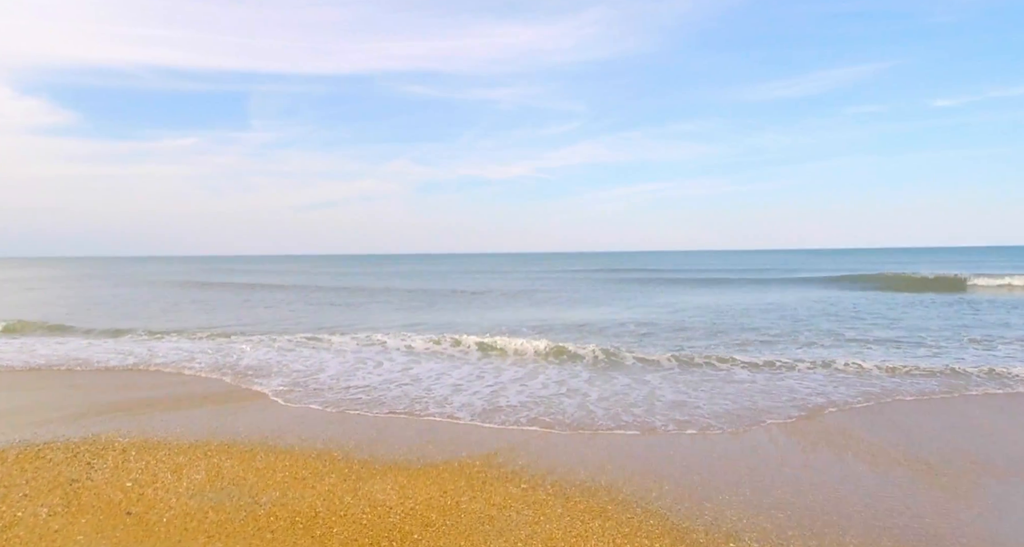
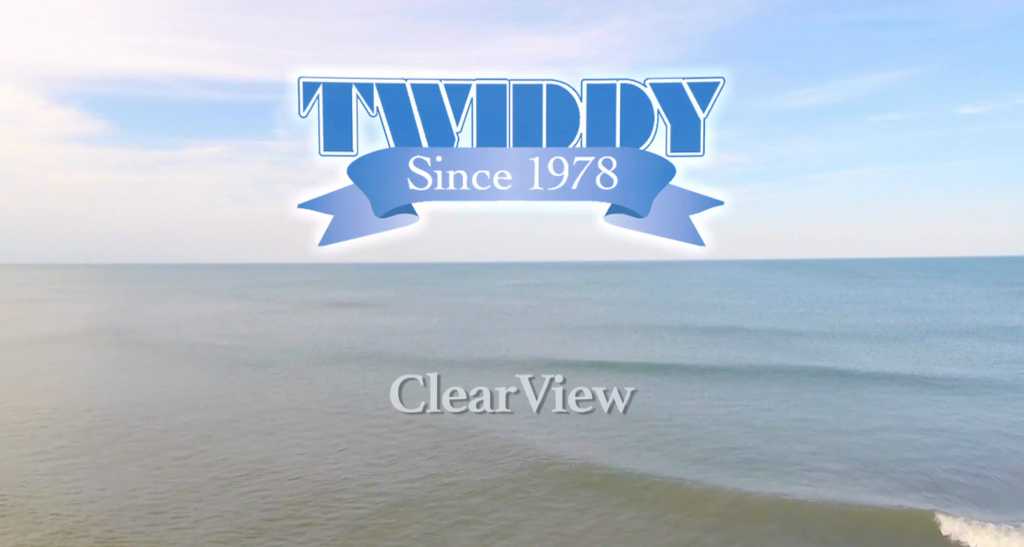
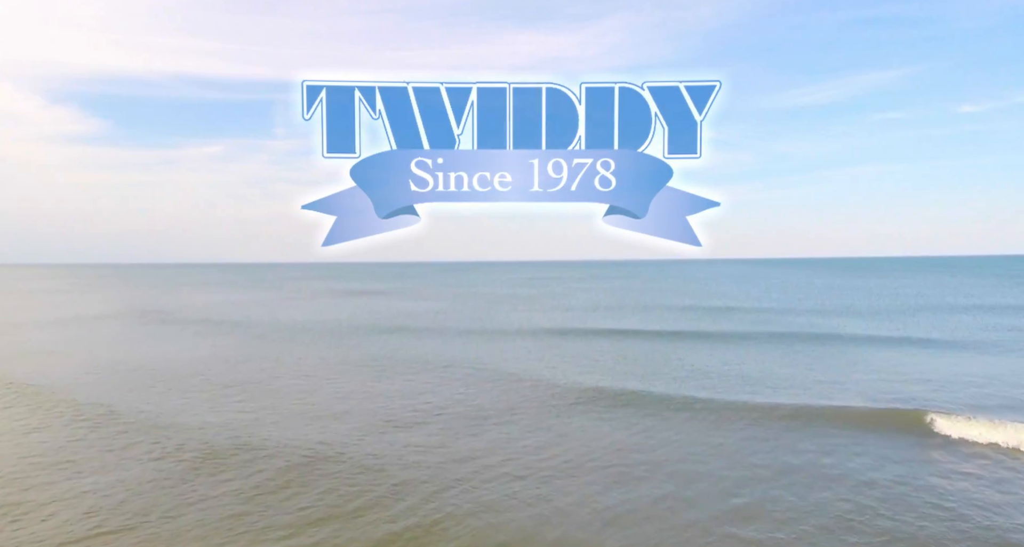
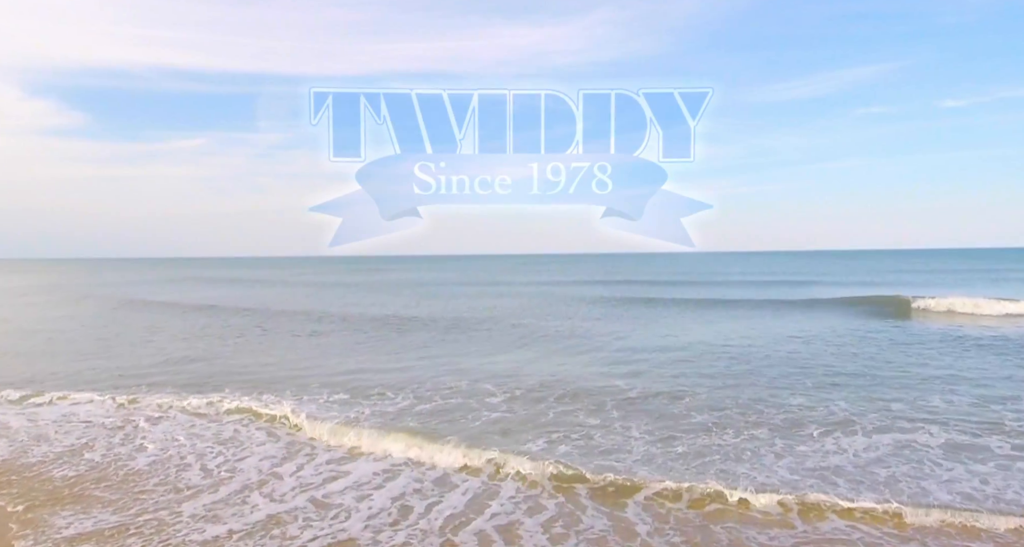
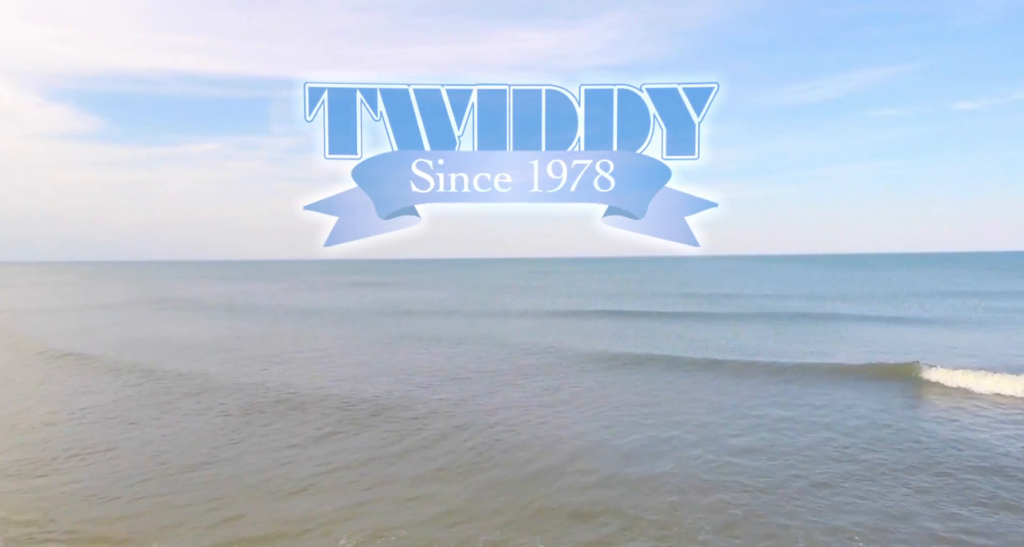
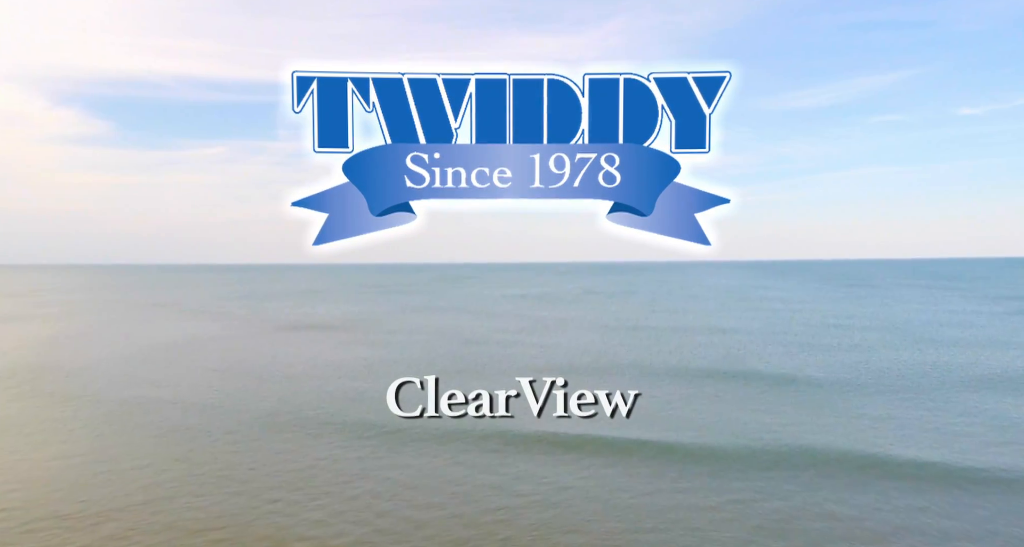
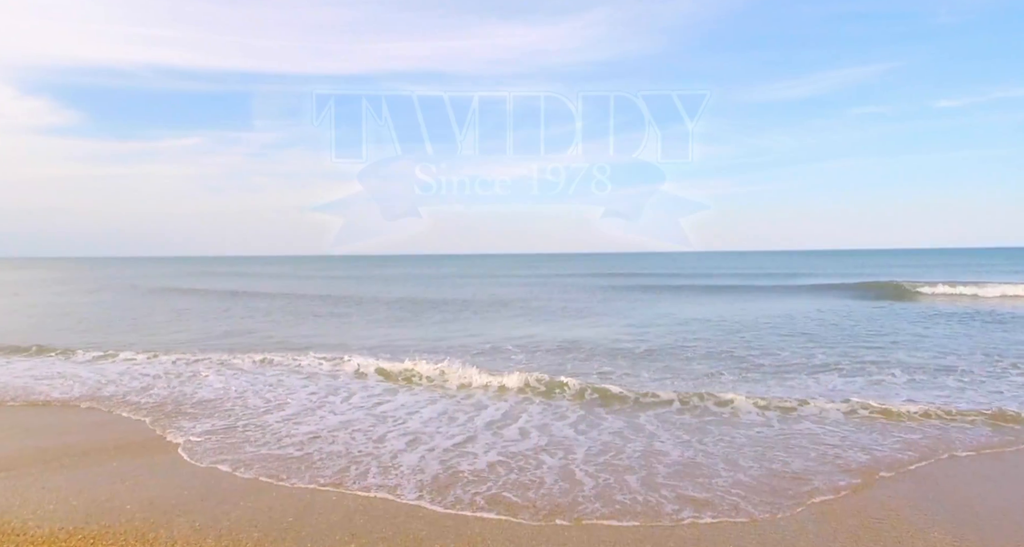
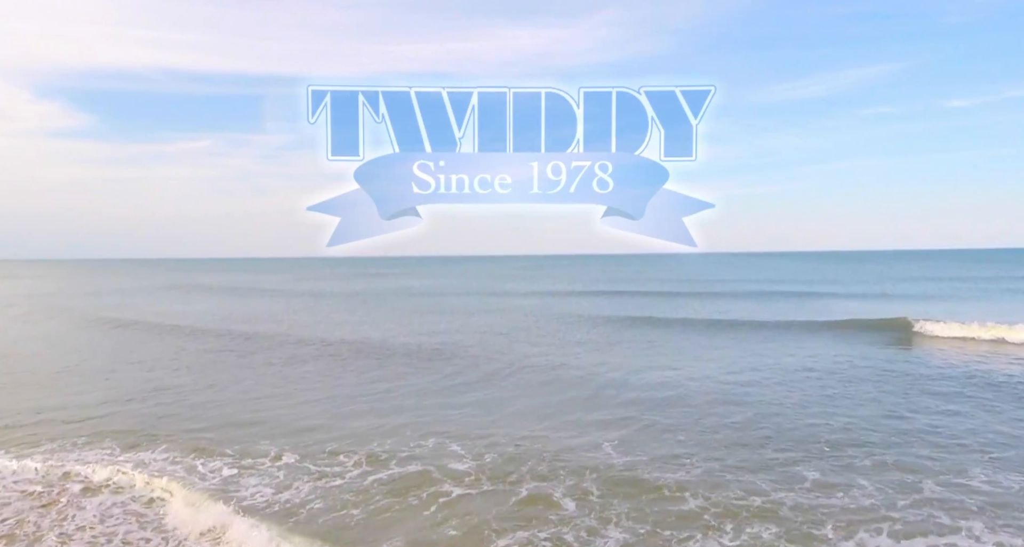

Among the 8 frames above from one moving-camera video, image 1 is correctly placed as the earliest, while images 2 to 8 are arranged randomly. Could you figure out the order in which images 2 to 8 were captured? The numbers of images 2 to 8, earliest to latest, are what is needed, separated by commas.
7, 4, 8, 5, 3, 2, 6
